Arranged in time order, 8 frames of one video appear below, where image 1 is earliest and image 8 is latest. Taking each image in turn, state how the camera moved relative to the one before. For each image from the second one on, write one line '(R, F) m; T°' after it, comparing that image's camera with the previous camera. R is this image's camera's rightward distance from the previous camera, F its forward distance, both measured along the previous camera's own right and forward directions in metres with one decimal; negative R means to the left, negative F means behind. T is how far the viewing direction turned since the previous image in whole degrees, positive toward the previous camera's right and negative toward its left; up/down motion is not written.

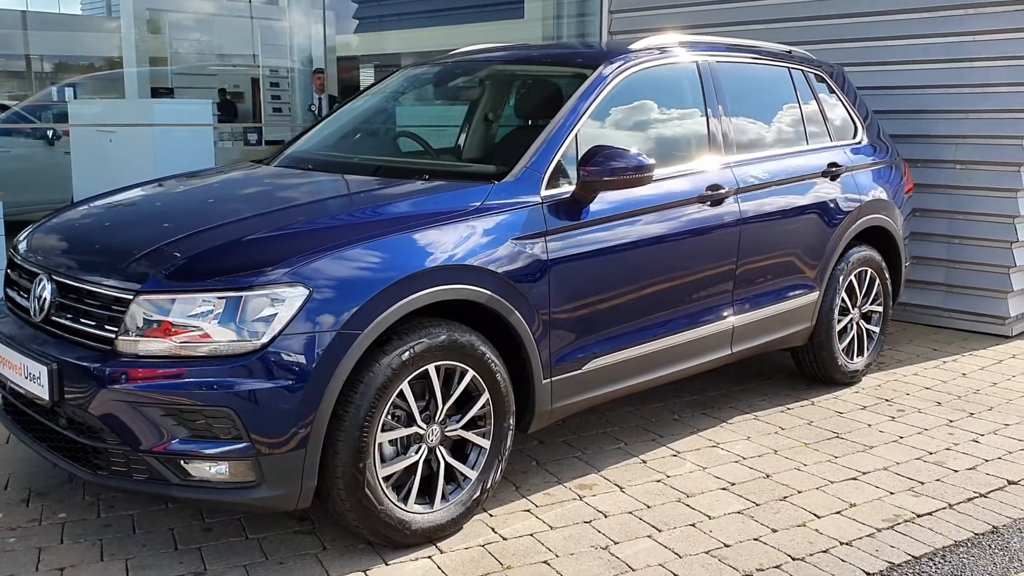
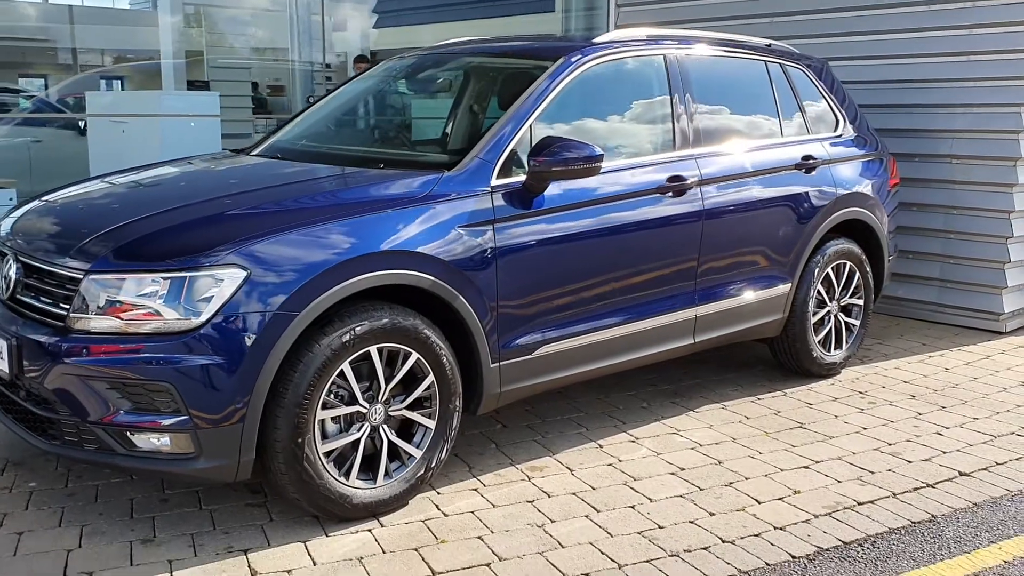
(+0.4, -0.1) m; -2°
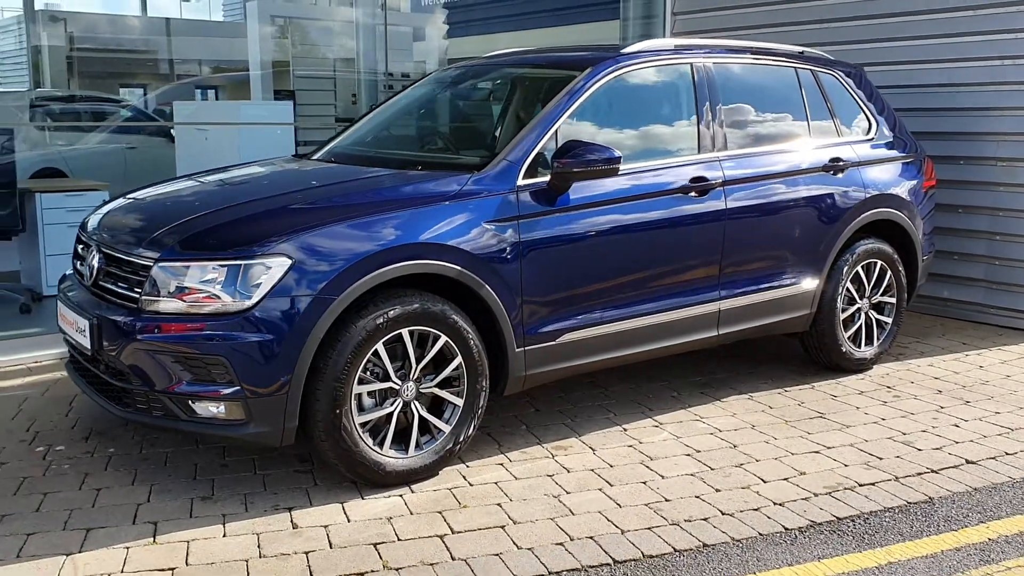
(+0.2, -0.3) m; -5°
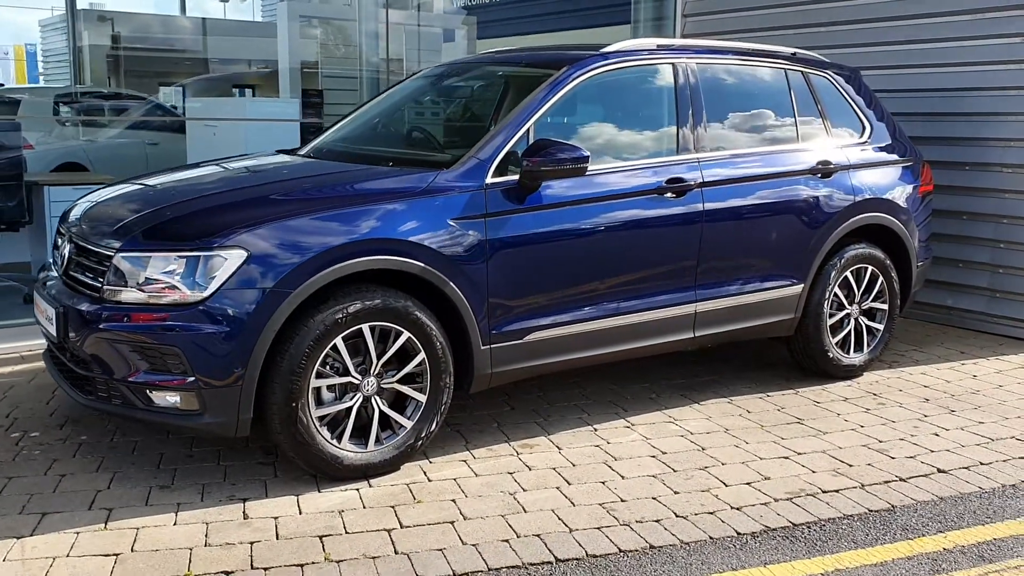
(+0.3, 0.0) m; -2°
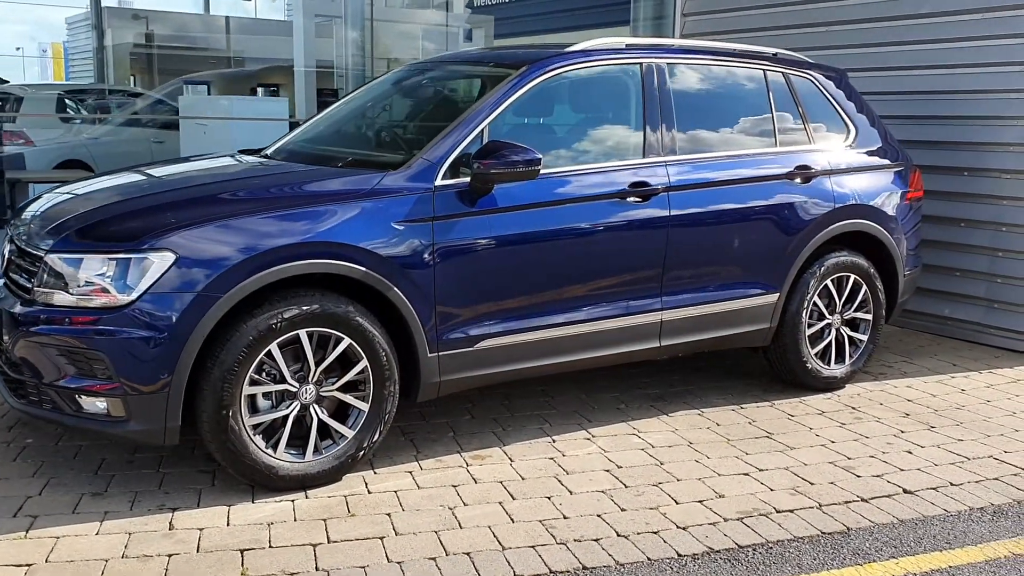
(+0.3, +0.1) m; -2°
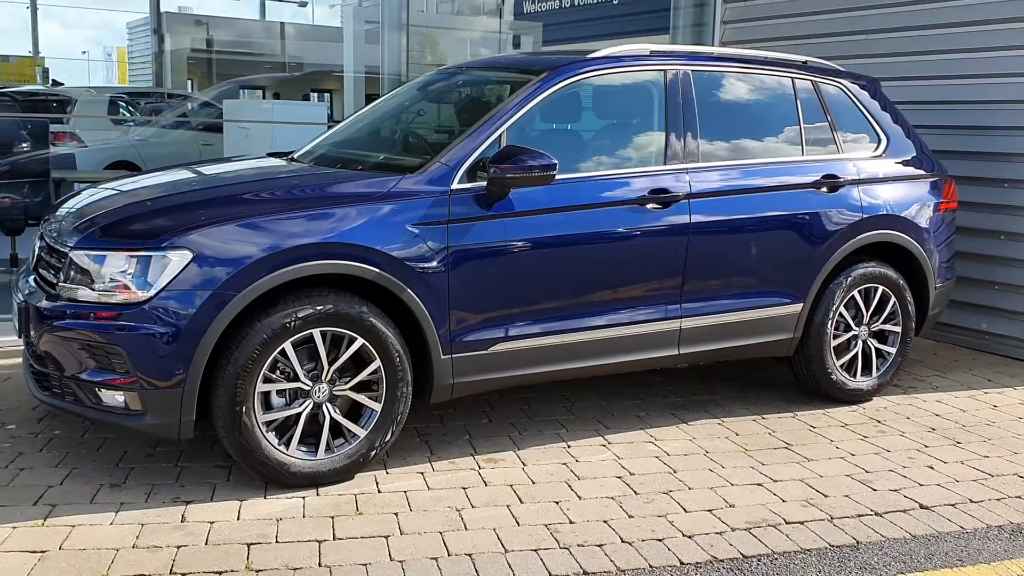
(+0.1, 0.0) m; -3°
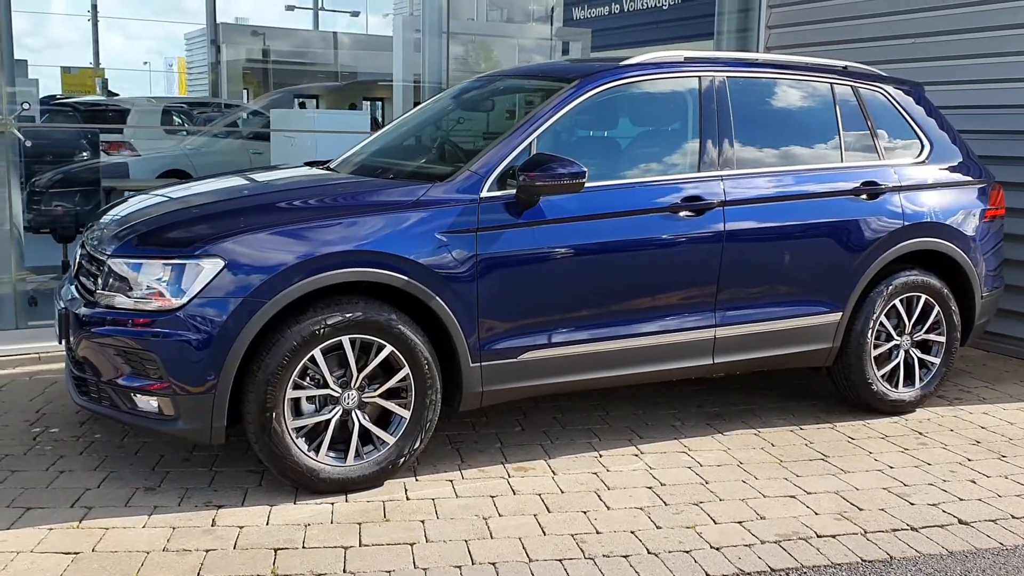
(+0.1, 0.0) m; -3°
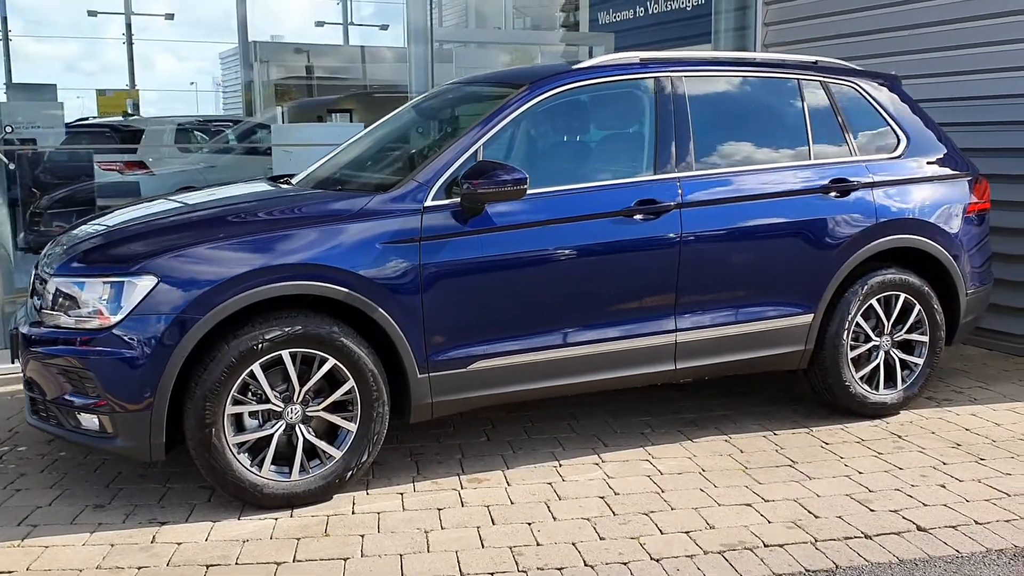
(+0.4, +0.1) m; -3°
